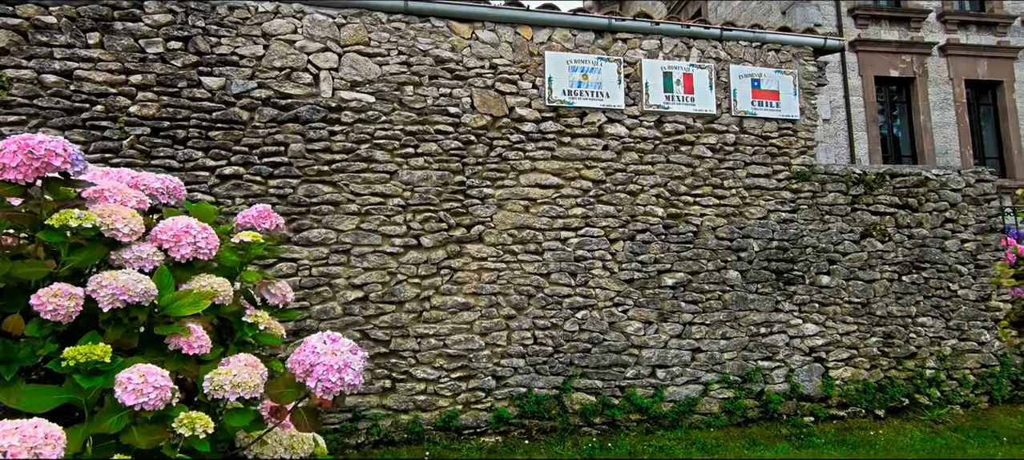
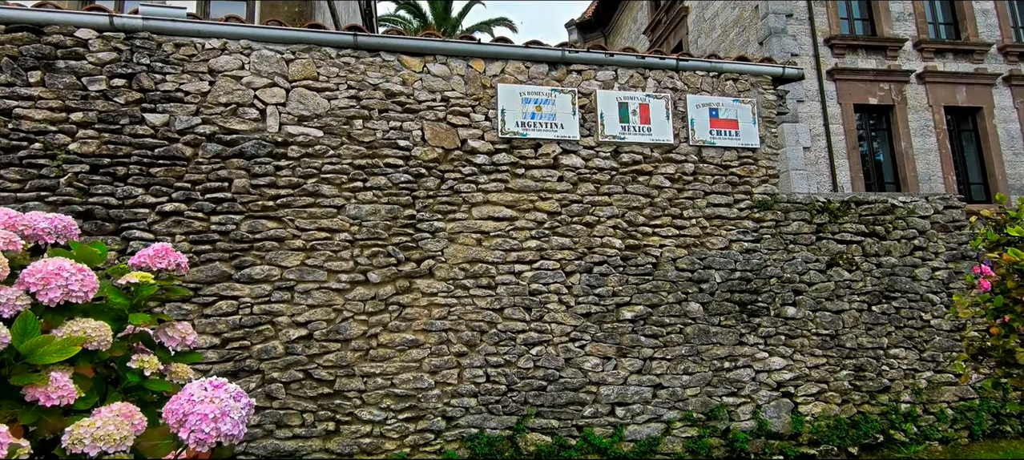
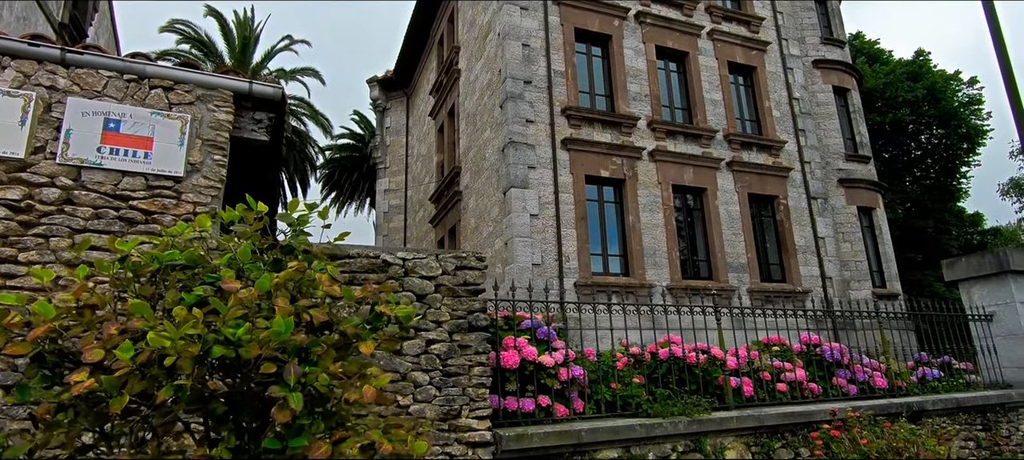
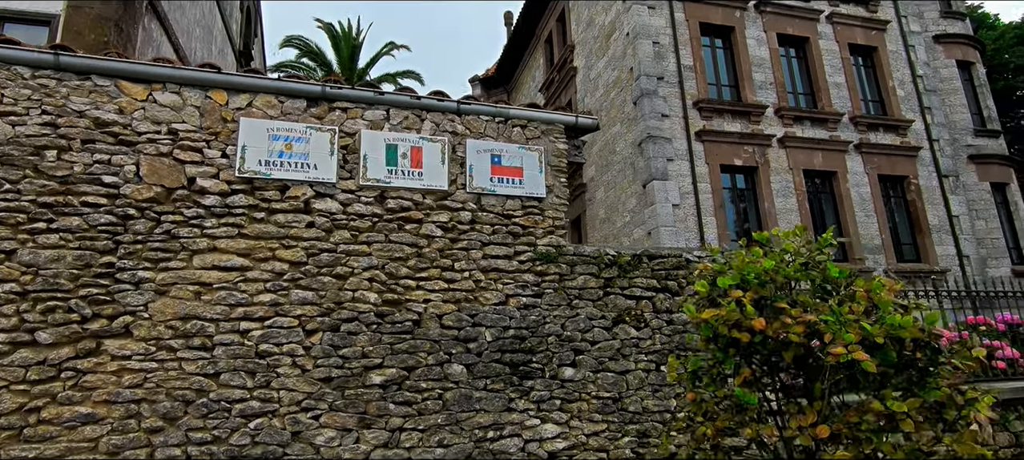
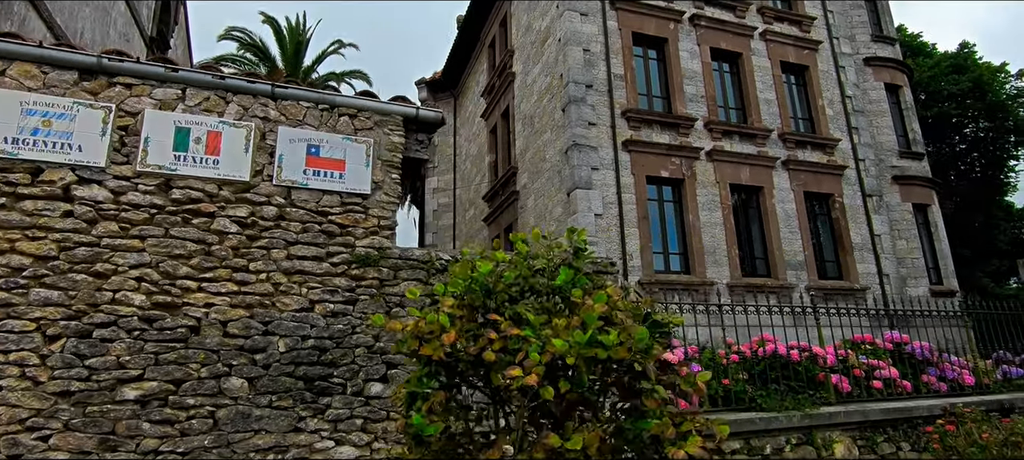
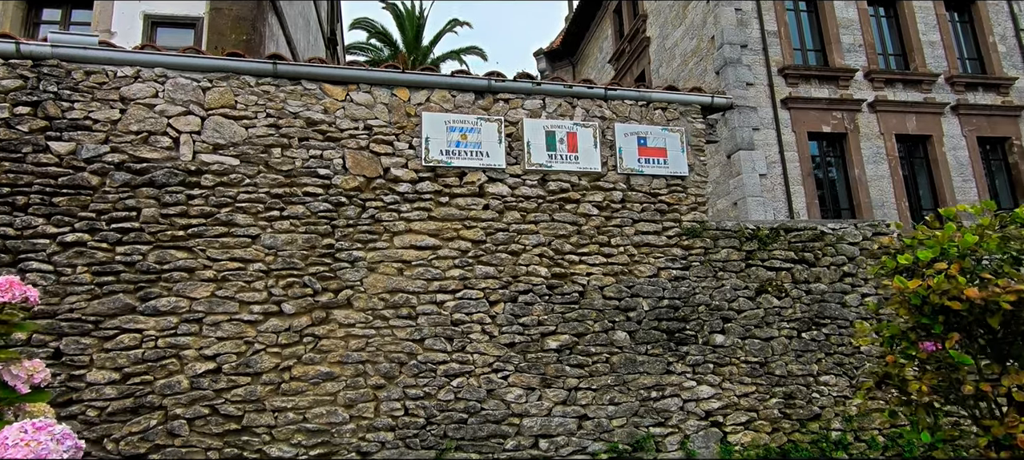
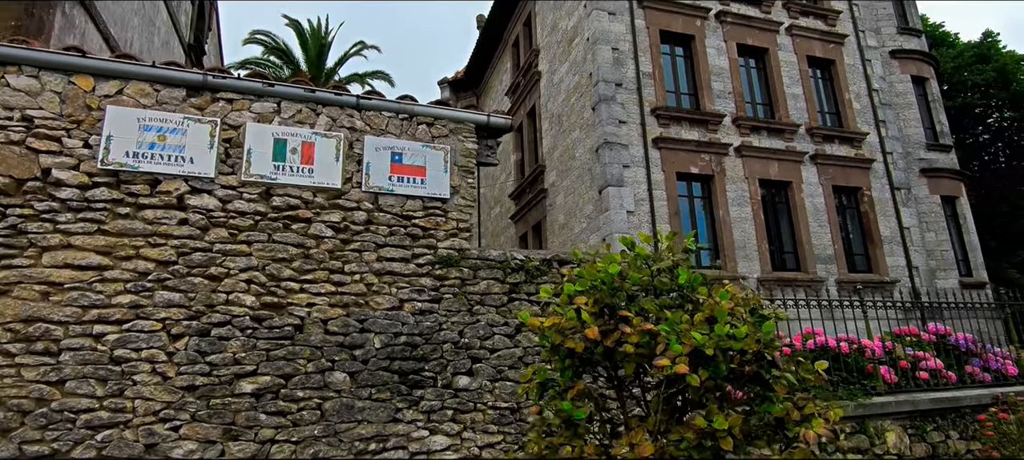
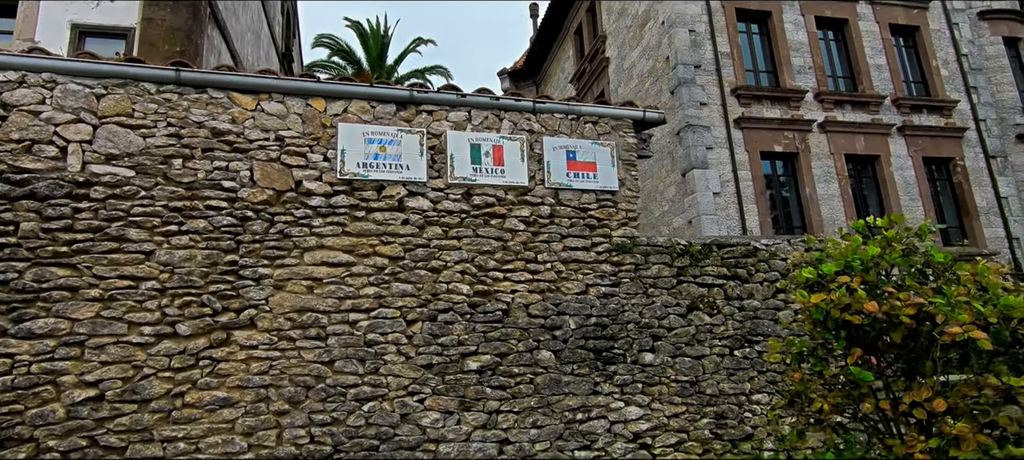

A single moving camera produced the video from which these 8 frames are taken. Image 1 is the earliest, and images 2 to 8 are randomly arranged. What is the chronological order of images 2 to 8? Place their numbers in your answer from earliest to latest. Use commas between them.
2, 6, 8, 4, 7, 5, 3
